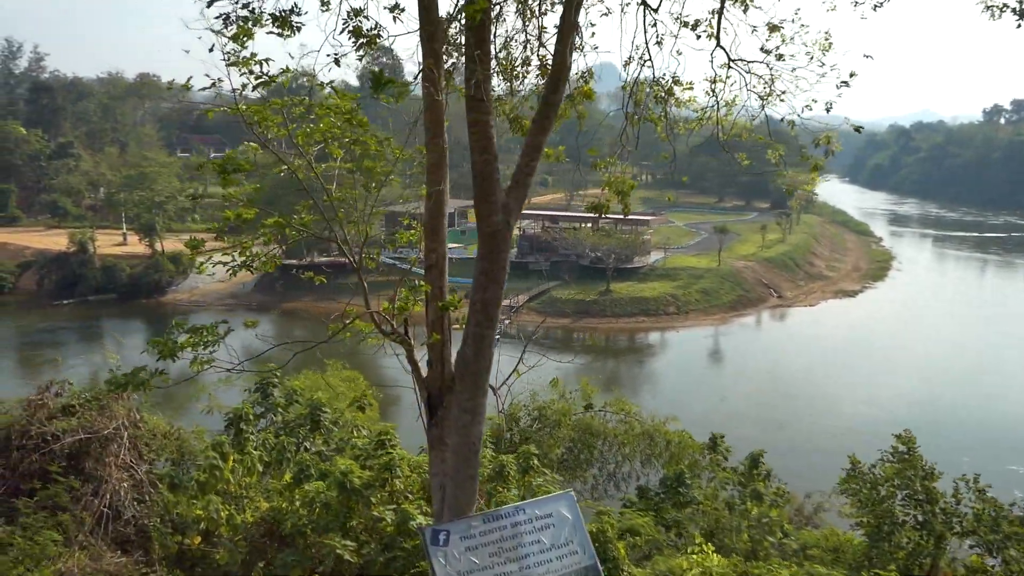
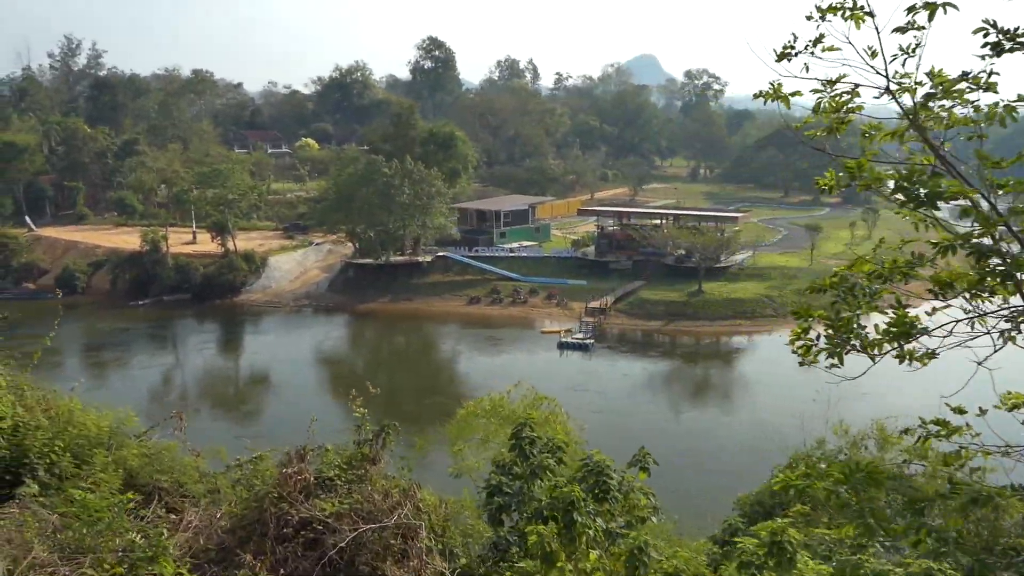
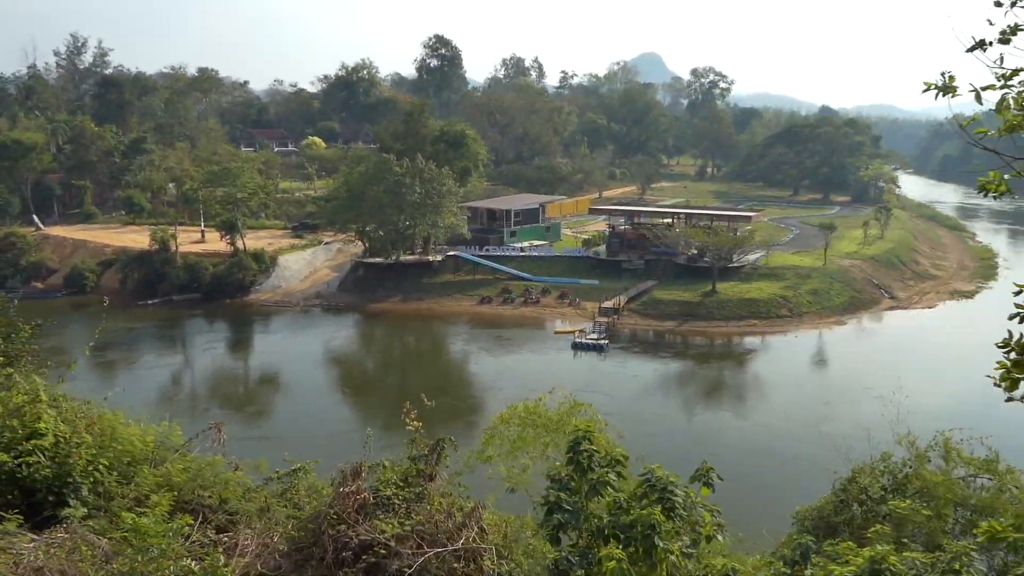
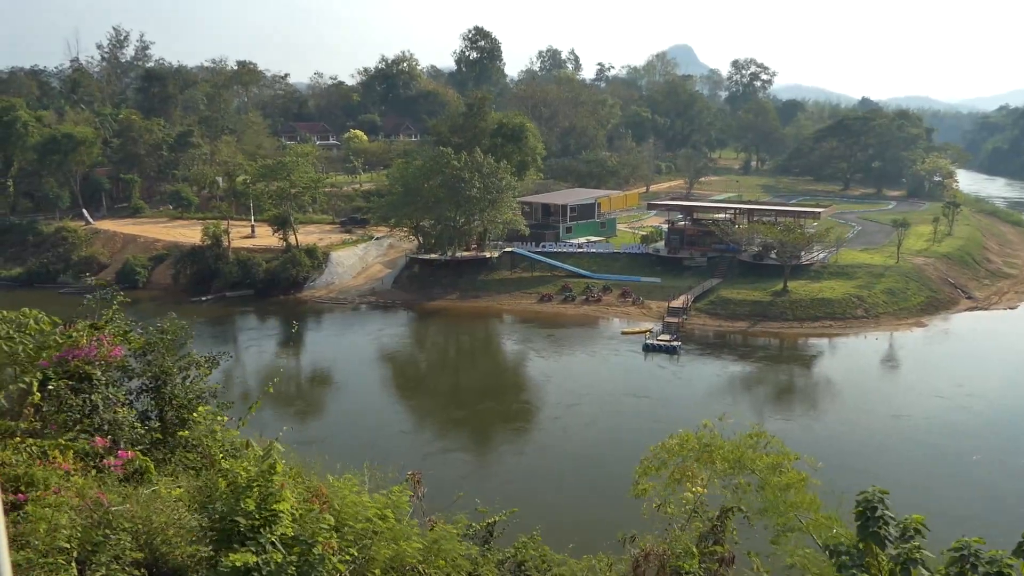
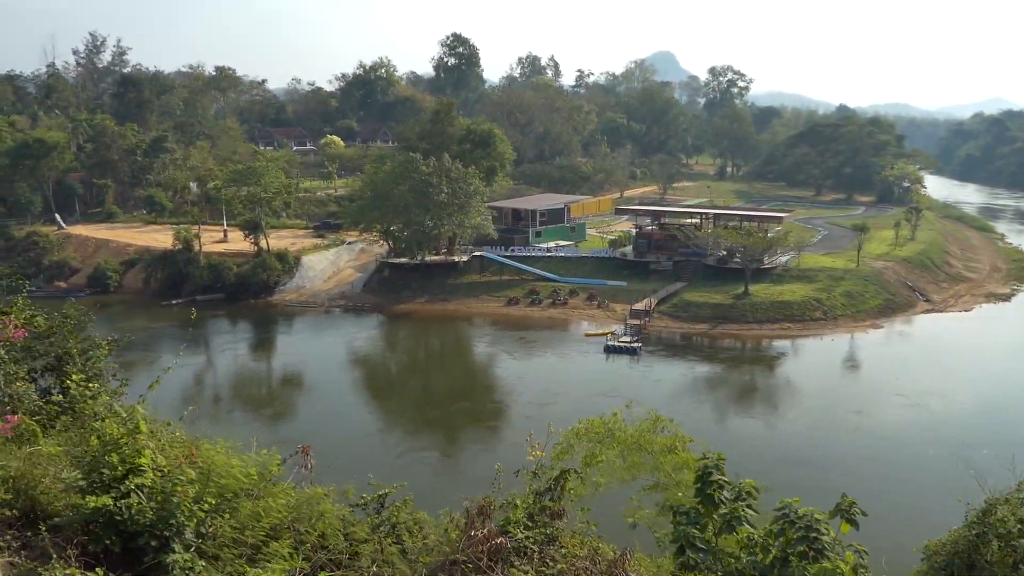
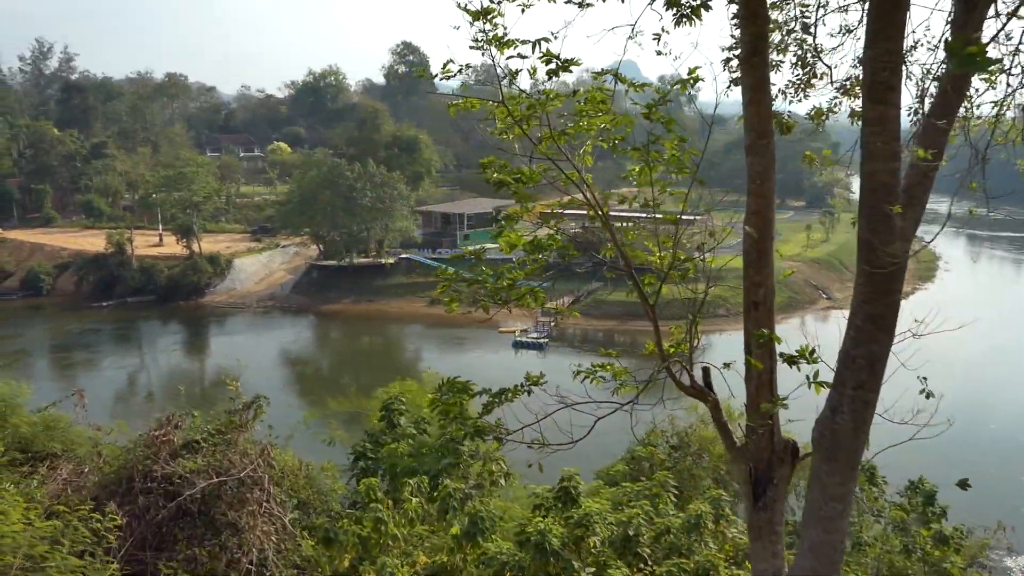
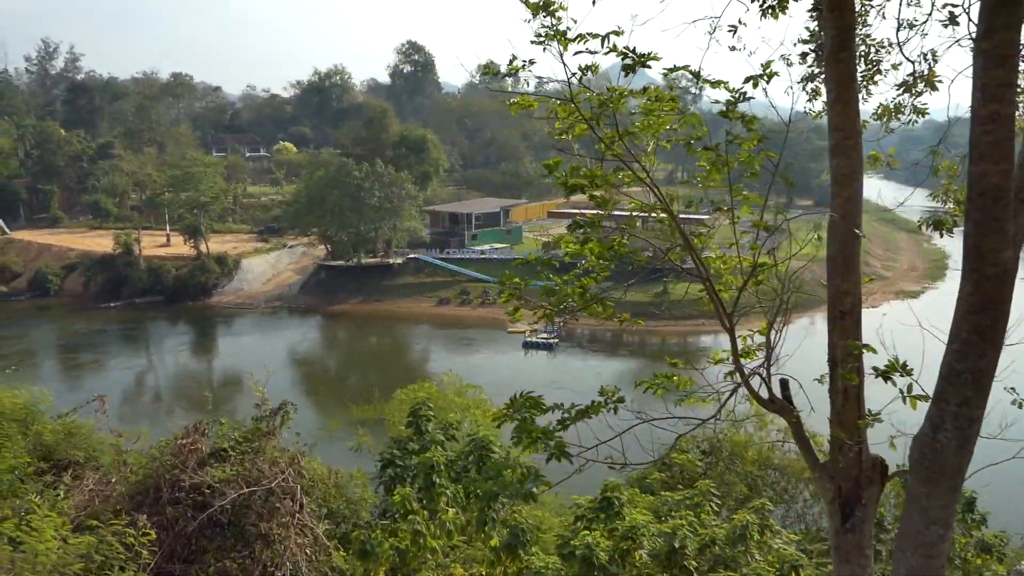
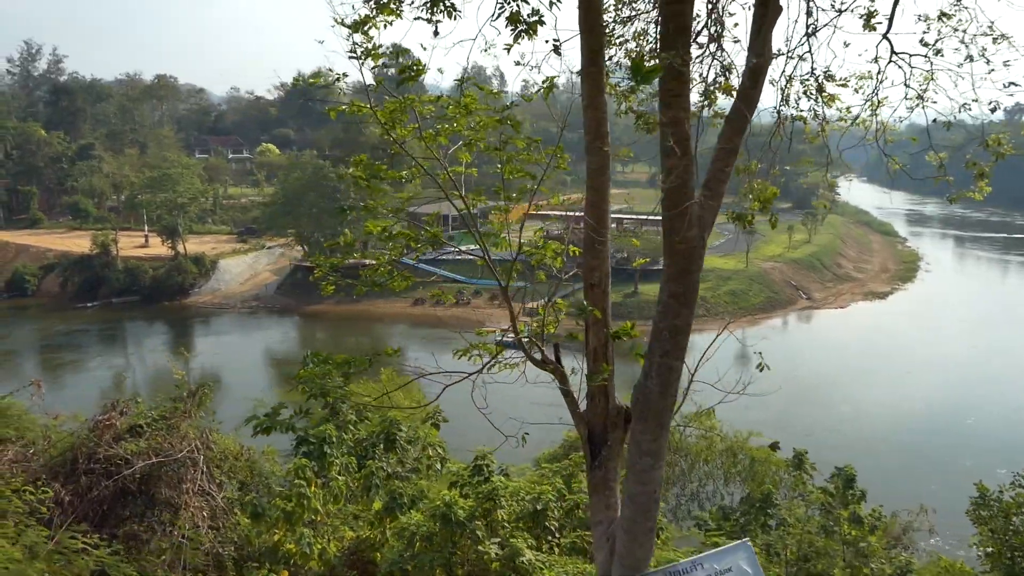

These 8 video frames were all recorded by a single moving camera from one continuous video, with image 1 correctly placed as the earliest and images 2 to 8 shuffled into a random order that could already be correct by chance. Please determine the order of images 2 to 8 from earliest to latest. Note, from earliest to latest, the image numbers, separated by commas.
8, 6, 7, 2, 3, 5, 4
